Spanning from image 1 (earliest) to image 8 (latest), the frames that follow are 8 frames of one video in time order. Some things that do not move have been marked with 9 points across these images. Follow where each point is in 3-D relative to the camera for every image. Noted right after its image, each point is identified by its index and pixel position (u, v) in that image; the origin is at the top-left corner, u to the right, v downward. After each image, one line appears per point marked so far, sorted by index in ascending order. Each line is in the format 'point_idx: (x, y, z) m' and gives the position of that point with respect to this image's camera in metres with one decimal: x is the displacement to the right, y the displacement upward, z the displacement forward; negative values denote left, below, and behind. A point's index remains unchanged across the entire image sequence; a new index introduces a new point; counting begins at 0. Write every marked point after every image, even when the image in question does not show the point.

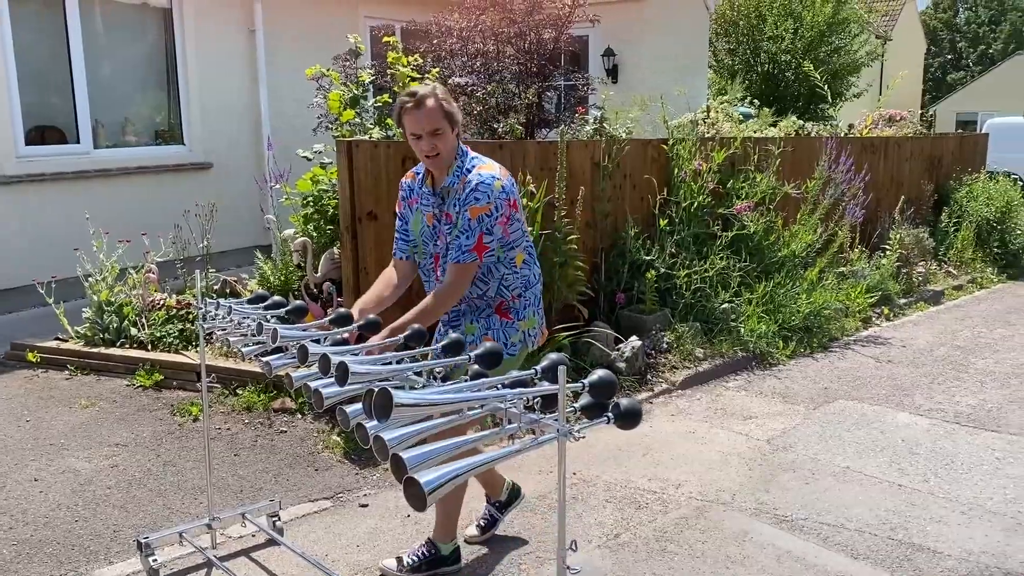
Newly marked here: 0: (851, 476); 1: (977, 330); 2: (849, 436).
0: (+1.7, -0.9, +4.4) m
1: (+3.9, -0.3, +7.4) m
2: (+1.9, -0.8, +4.9) m
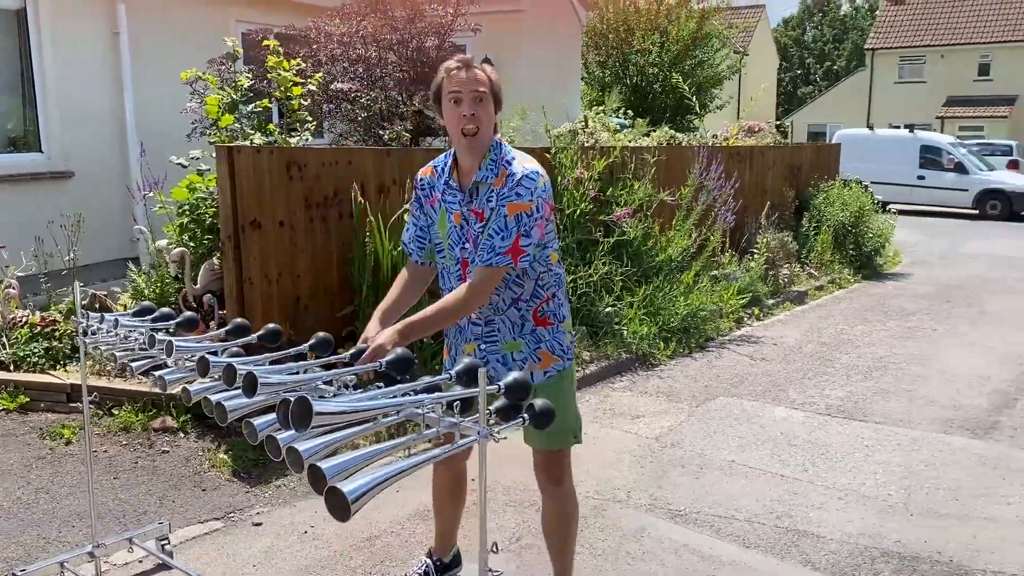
0: (+1.2, -0.9, +4.6) m
1: (+2.9, -0.3, +7.8) m
2: (+1.3, -0.8, +5.1) m
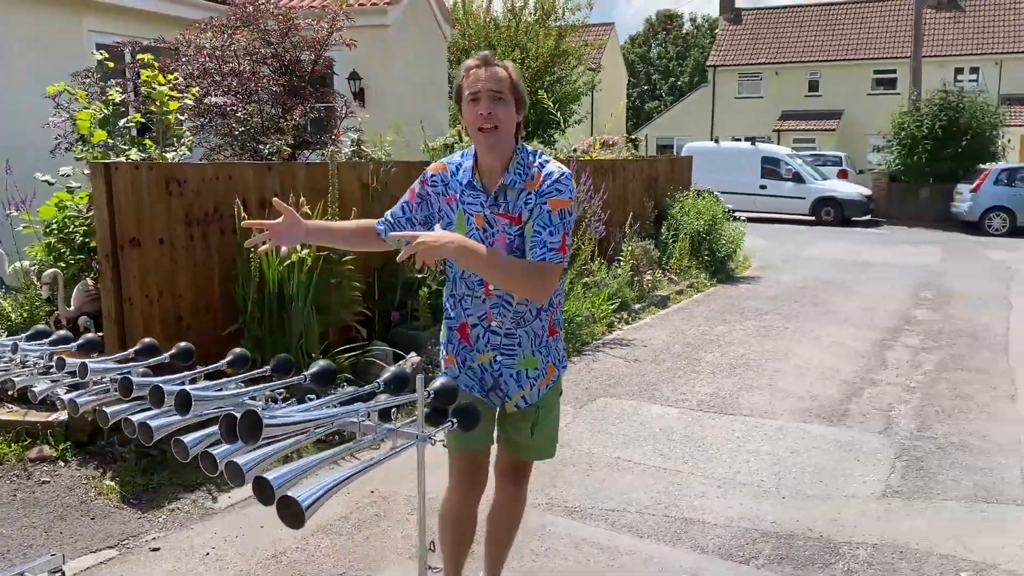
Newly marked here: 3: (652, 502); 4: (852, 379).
0: (+0.6, -1.0, +4.8) m
1: (+1.8, -0.4, +8.3) m
2: (+0.6, -0.9, +5.4) m
3: (+0.7, -1.0, +4.3) m
4: (+2.5, -0.7, +6.6) m
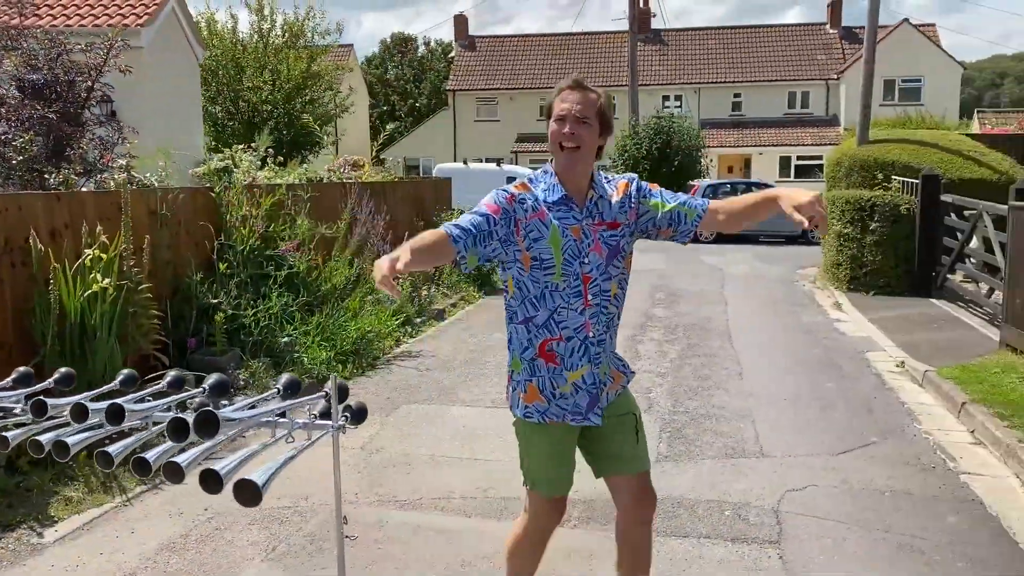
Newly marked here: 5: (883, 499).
0: (-0.4, -1.0, +5.3) m
1: (-0.3, -0.5, +9.0) m
2: (-0.6, -1.0, +5.9) m
3: (-0.2, -1.1, +4.9) m
4: (+0.9, -0.7, +7.5) m
5: (+1.9, -1.1, +4.6) m
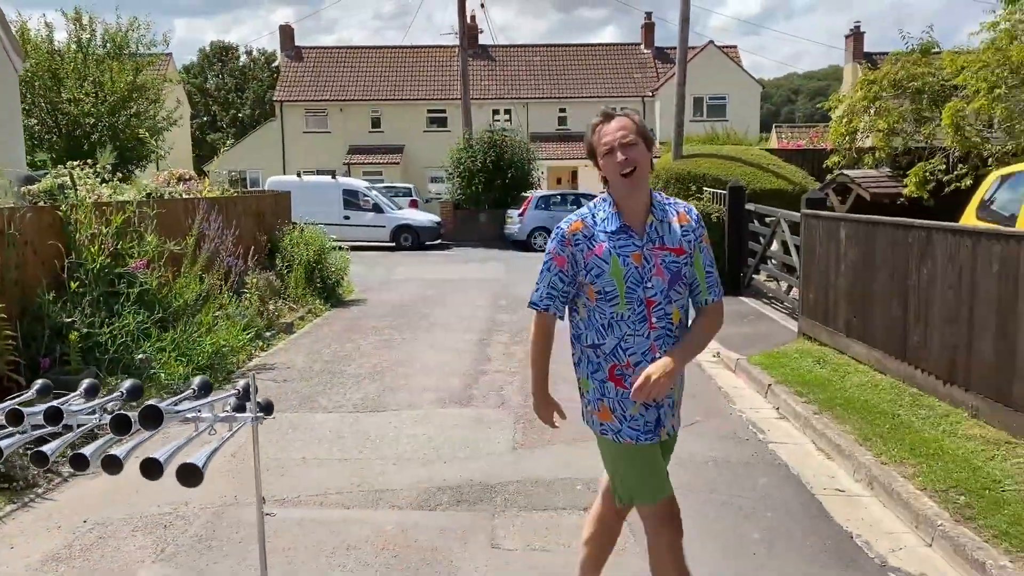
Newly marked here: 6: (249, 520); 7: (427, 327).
0: (-1.3, -1.1, +5.6) m
1: (-1.9, -0.6, +9.3) m
2: (-1.5, -1.0, +6.1) m
3: (-1.0, -1.1, +5.2) m
4: (-0.4, -0.8, +8.0) m
5: (+1.2, -1.1, +5.4) m
6: (-1.4, -1.2, +4.6) m
7: (-1.0, -0.5, +10.4) m
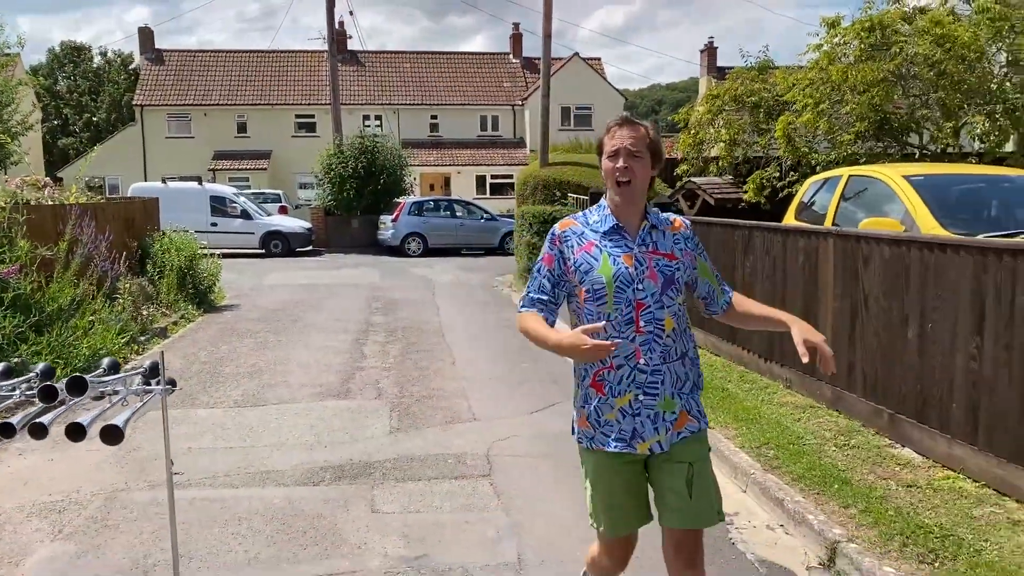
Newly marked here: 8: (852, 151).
0: (-2.1, -1.1, +6.0) m
1: (-3.3, -0.6, +9.5) m
2: (-2.4, -1.0, +6.4) m
3: (-1.8, -1.1, +5.6) m
4: (-1.6, -0.8, +8.5) m
5: (+0.4, -1.1, +6.1) m
6: (-2.1, -1.2, +5.0) m
7: (-2.5, -0.5, +10.7) m
8: (+4.6, +1.9, +11.9) m
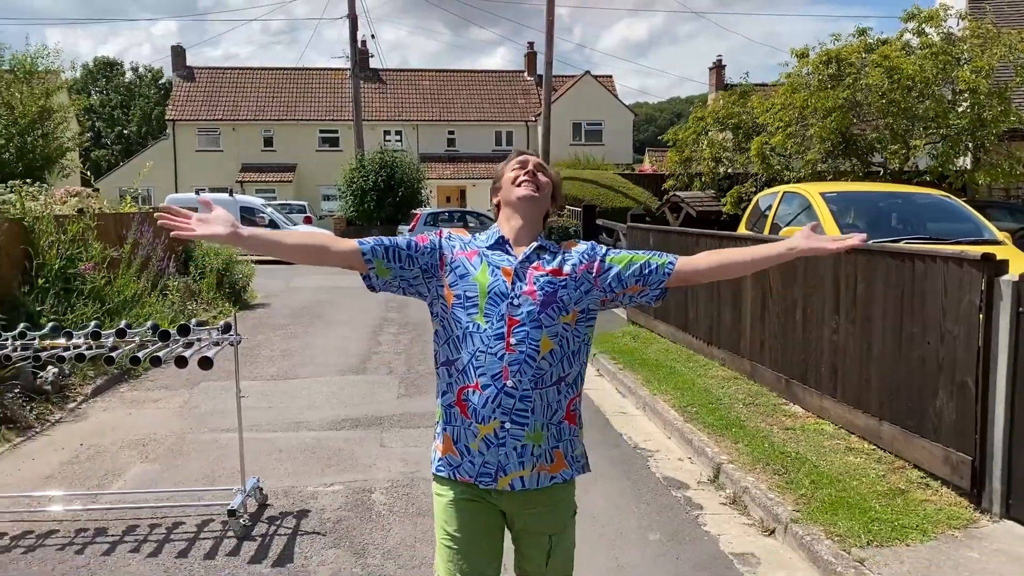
0: (-2.3, -1.0, +7.5) m
1: (-3.3, -0.6, +11.1) m
2: (-2.6, -1.0, +8.0) m
3: (-1.9, -1.1, +7.1) m
4: (-1.7, -0.7, +10.0) m
5: (+0.2, -1.0, +7.6) m
6: (-2.2, -1.1, +6.5) m
7: (-2.6, -0.5, +12.3) m
8: (+4.6, +1.8, +13.3) m
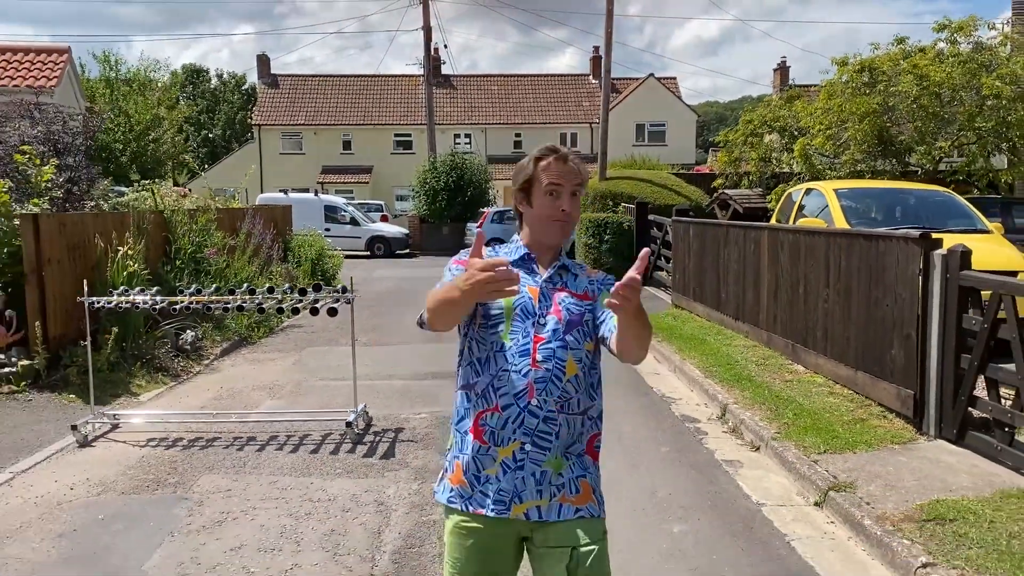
0: (-1.7, -0.8, +9.2) m
1: (-2.5, -0.4, +12.8) m
2: (-2.0, -0.8, +9.6) m
3: (-1.4, -0.8, +8.8) m
4: (-1.0, -0.5, +11.6) m
5: (+0.7, -0.8, +9.0) m
6: (-1.8, -0.9, +8.2) m
7: (-1.7, -0.3, +13.9) m
8: (+5.6, +2.0, +14.4) m
